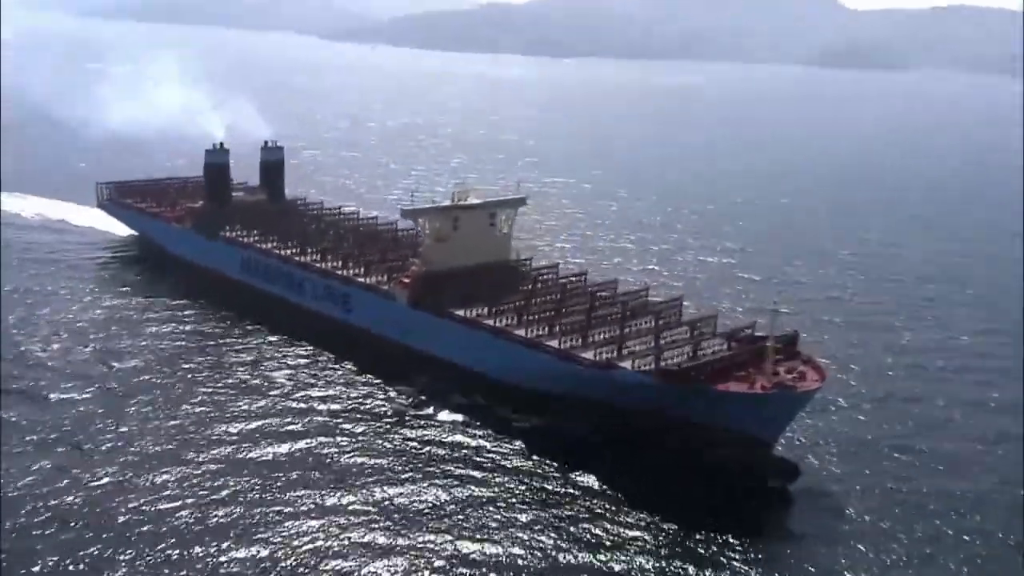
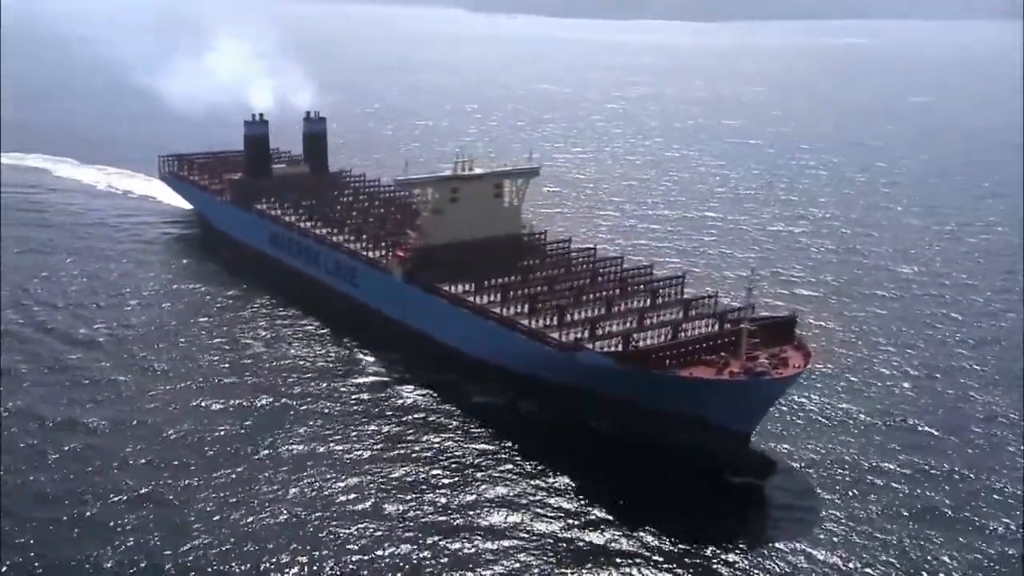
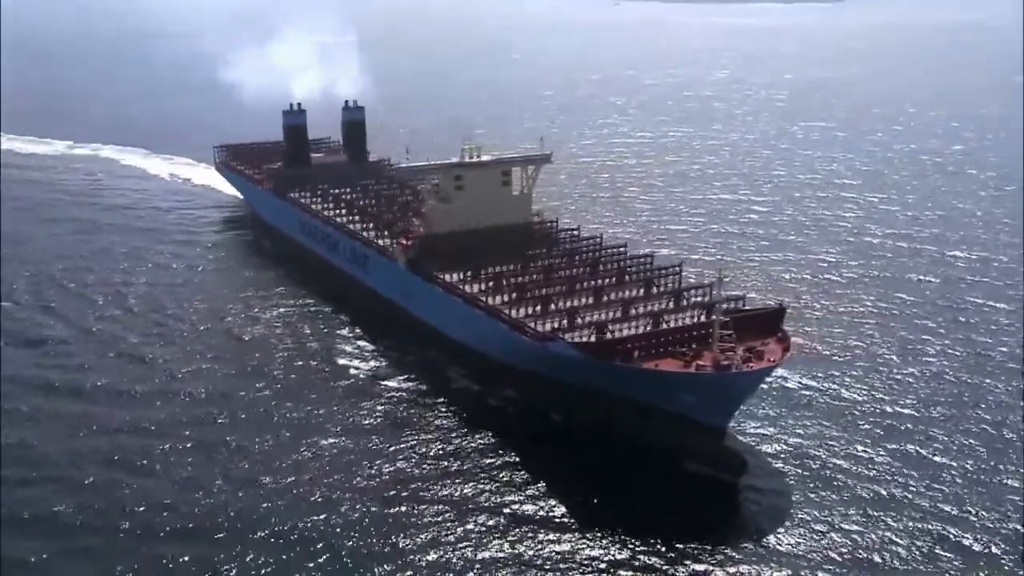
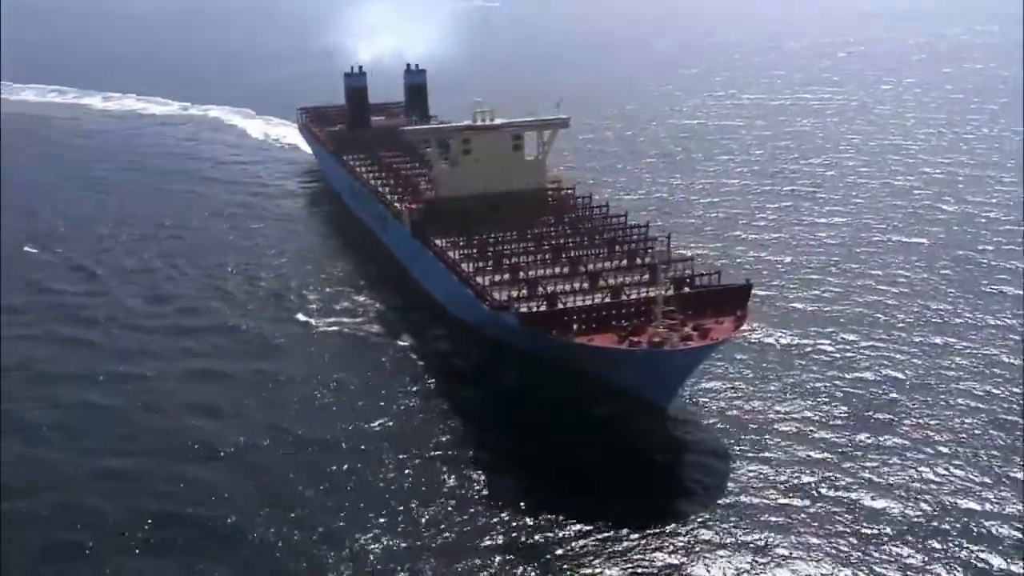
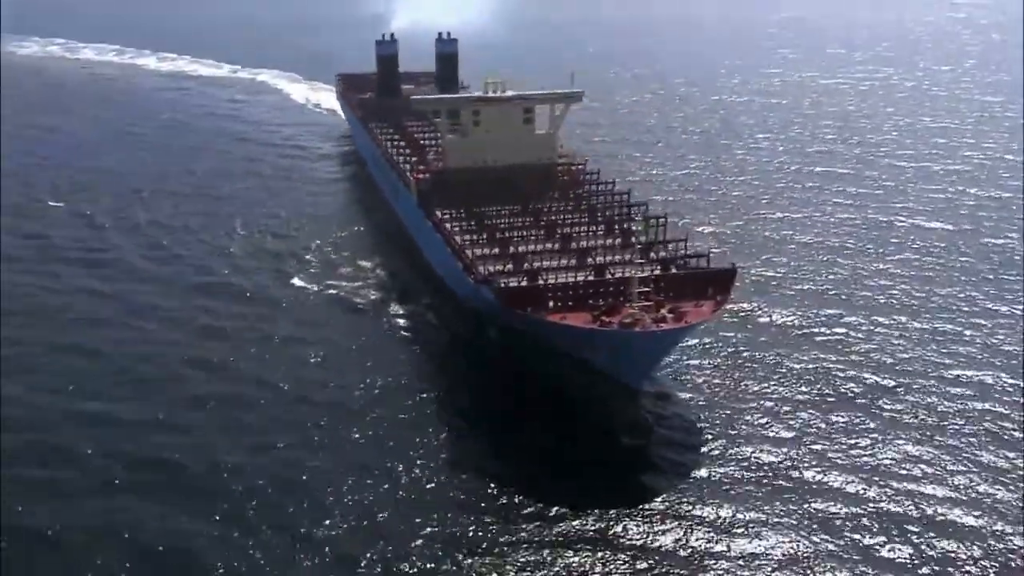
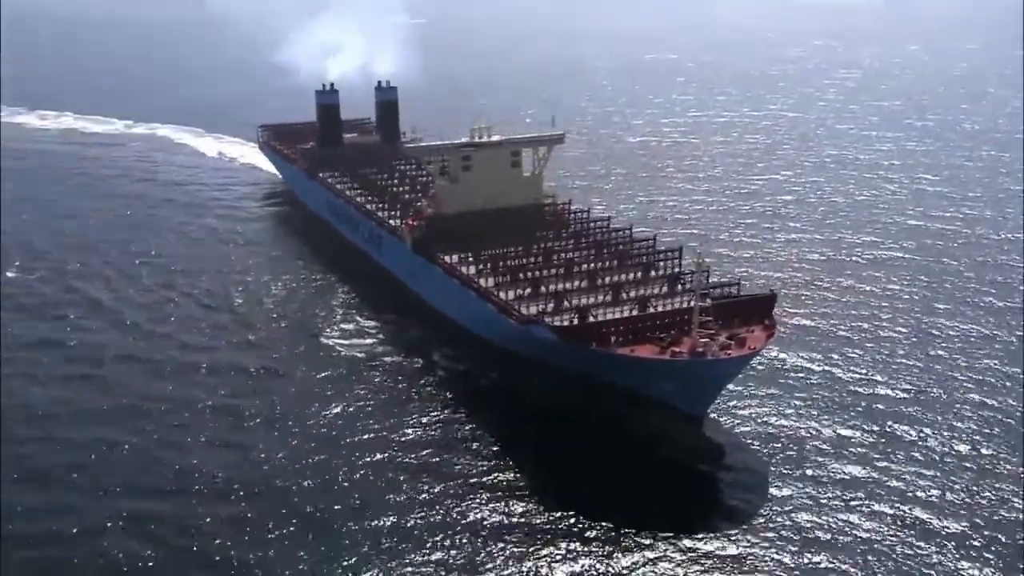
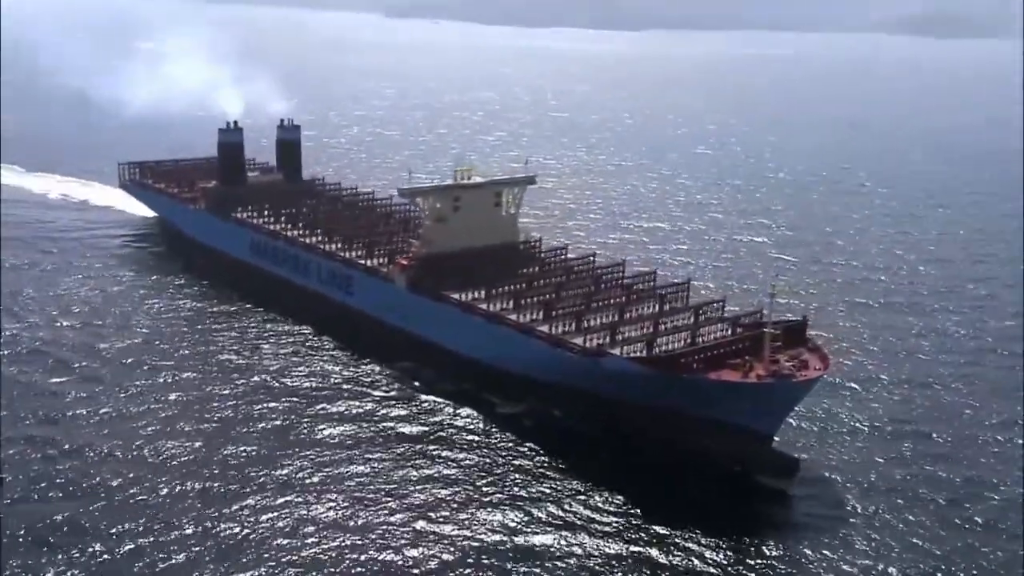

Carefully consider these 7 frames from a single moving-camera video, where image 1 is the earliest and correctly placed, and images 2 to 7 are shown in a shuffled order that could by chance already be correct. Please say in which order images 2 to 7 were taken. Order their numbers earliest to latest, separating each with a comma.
7, 2, 3, 6, 4, 5
